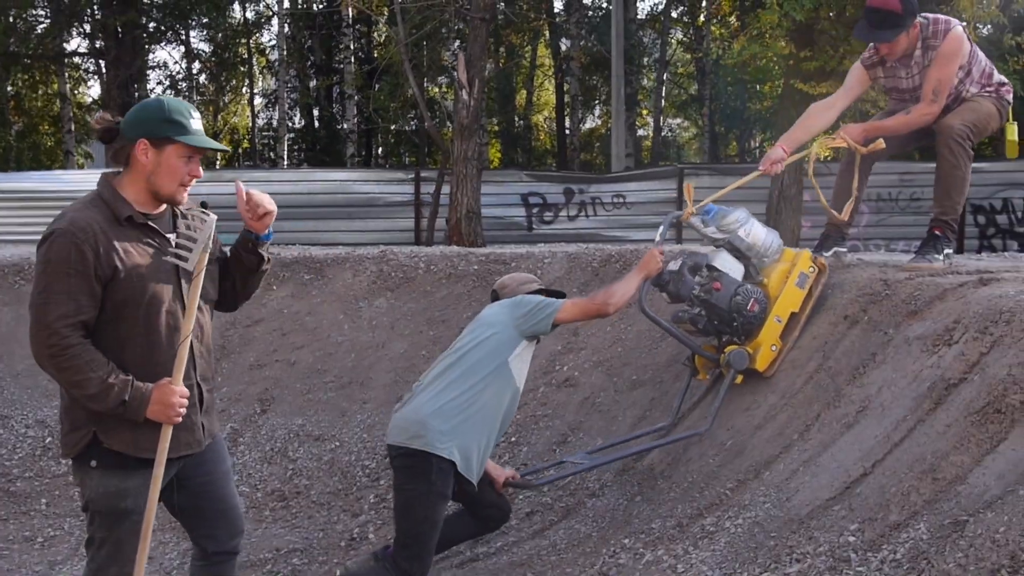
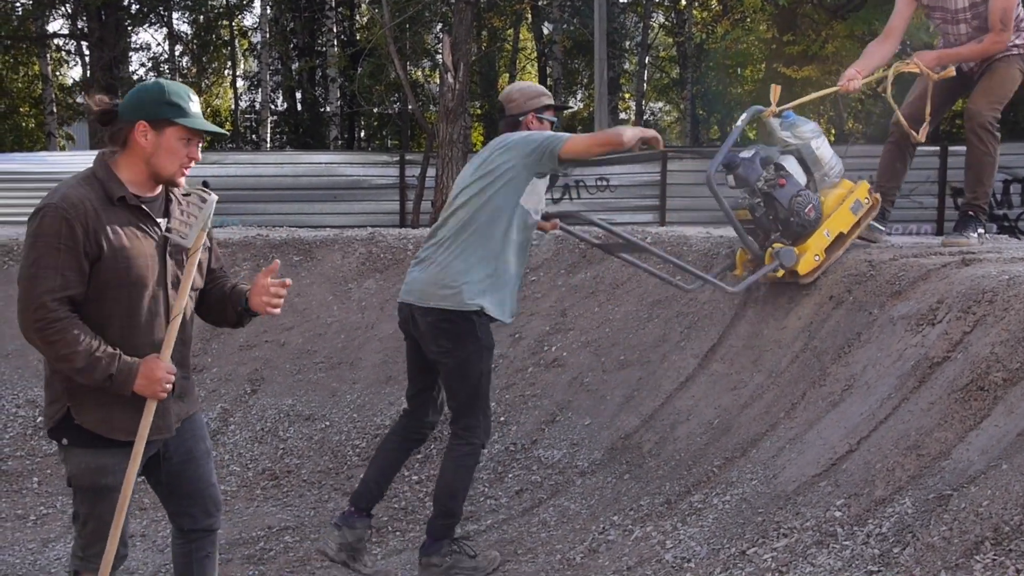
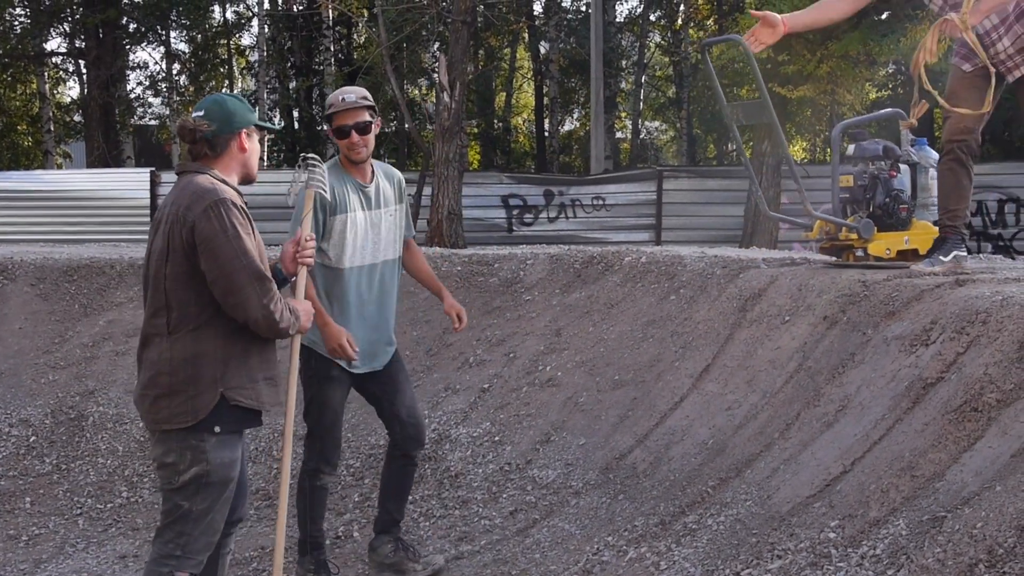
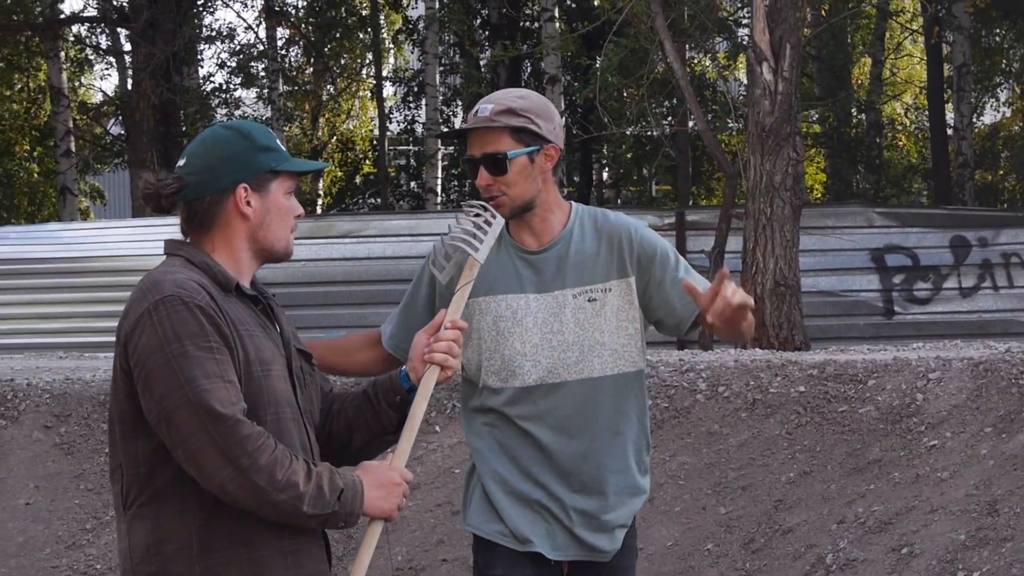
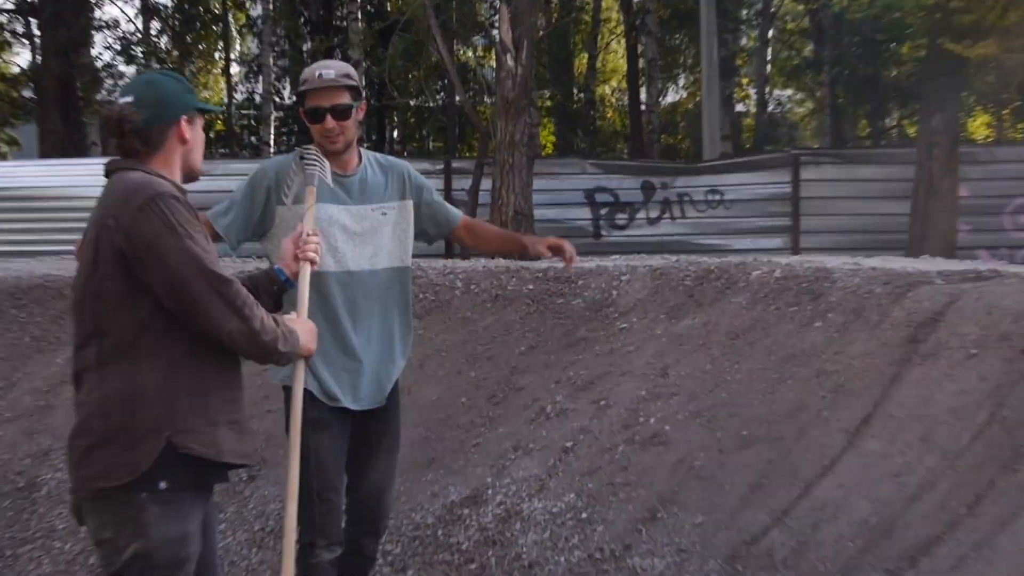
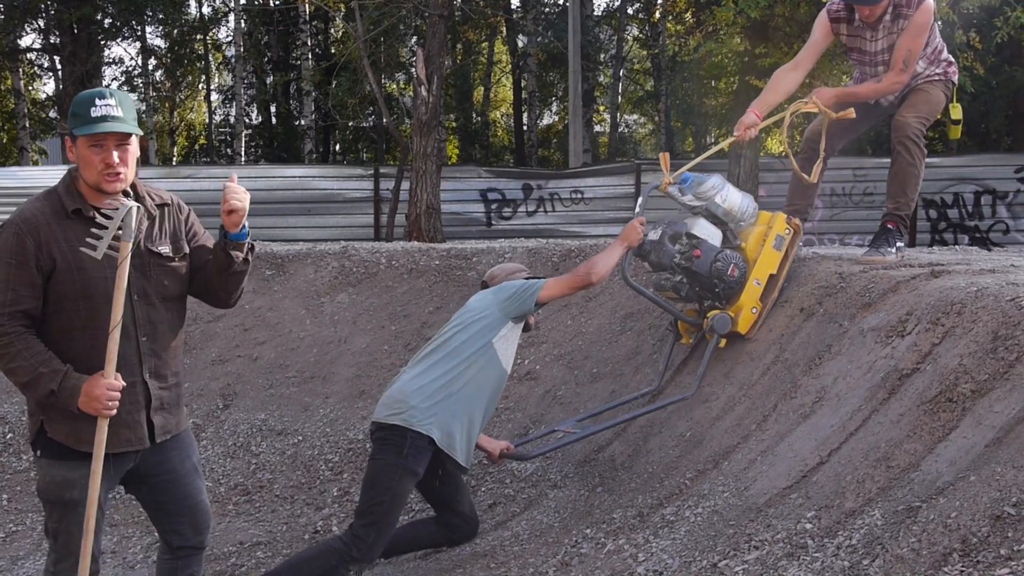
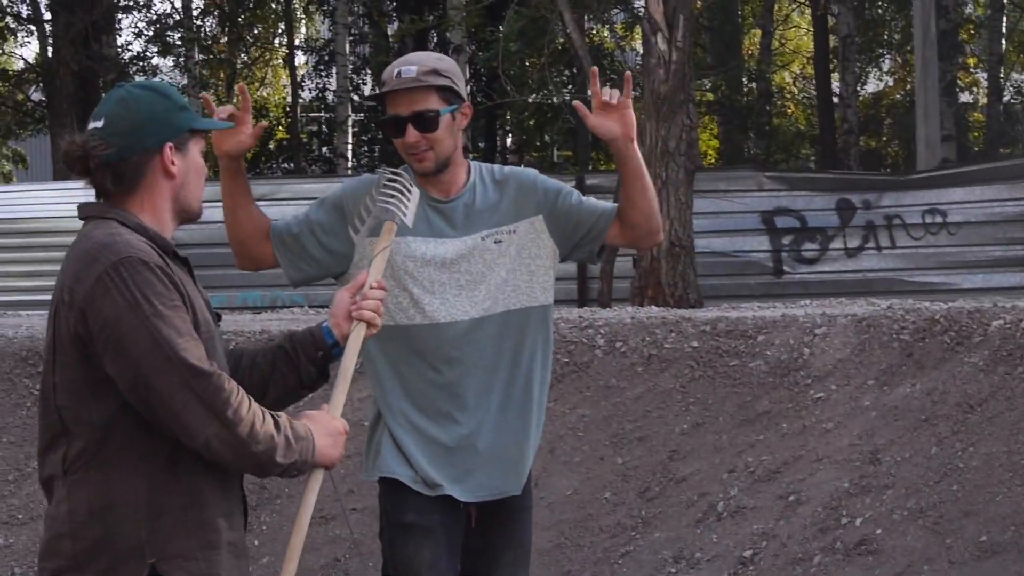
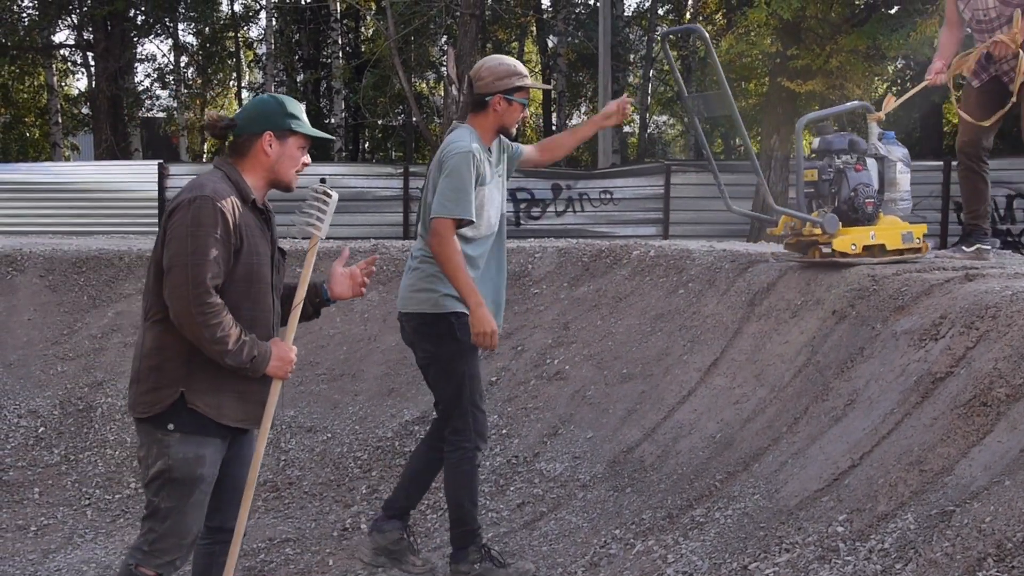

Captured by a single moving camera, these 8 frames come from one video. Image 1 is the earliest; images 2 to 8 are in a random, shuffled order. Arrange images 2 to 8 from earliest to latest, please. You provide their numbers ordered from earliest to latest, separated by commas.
6, 2, 8, 3, 5, 7, 4
